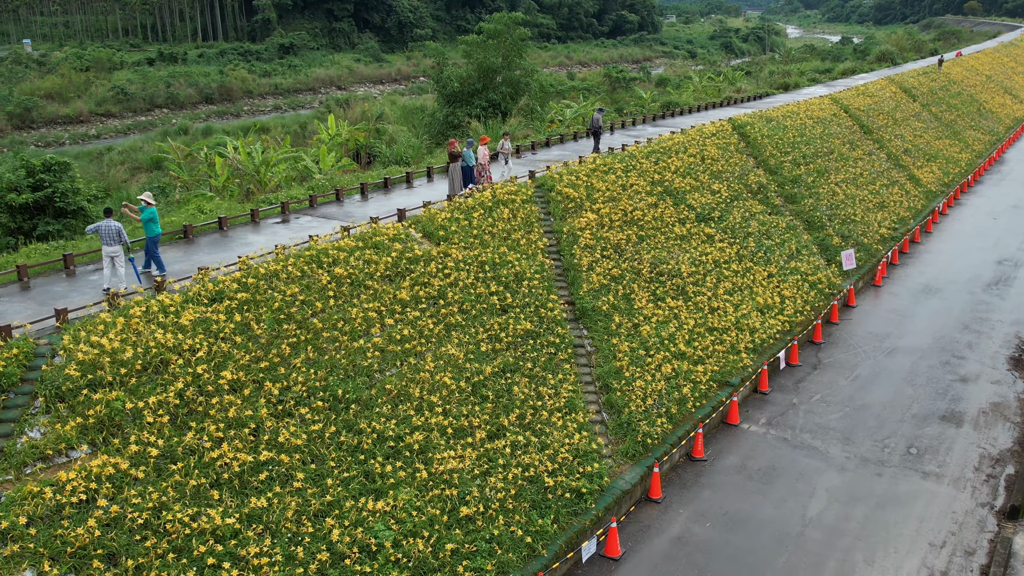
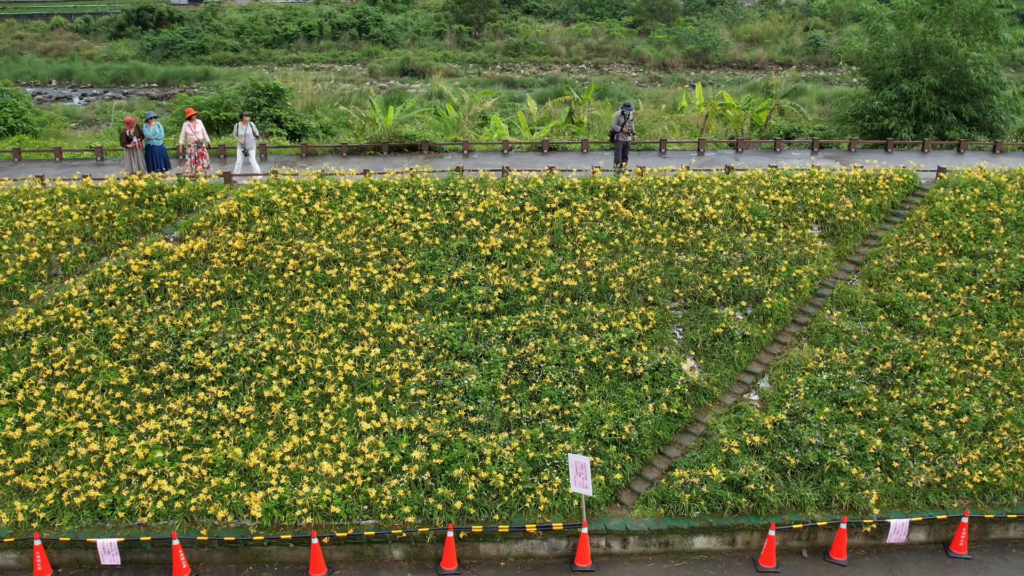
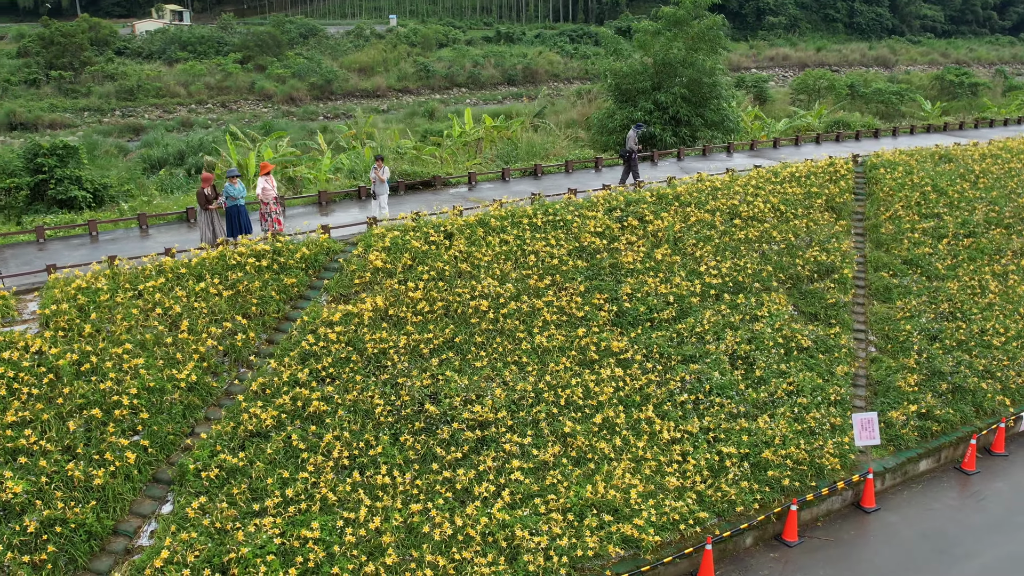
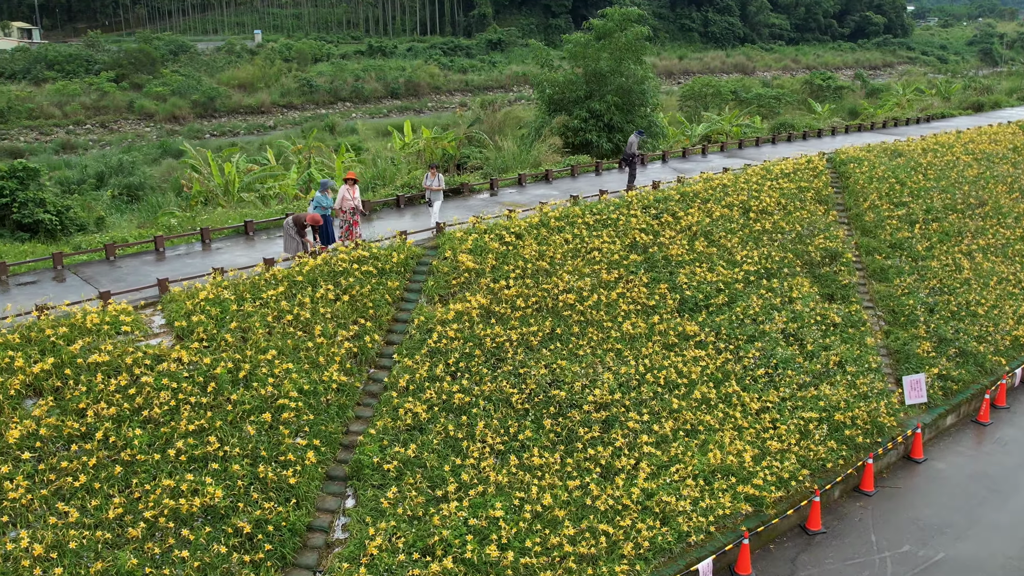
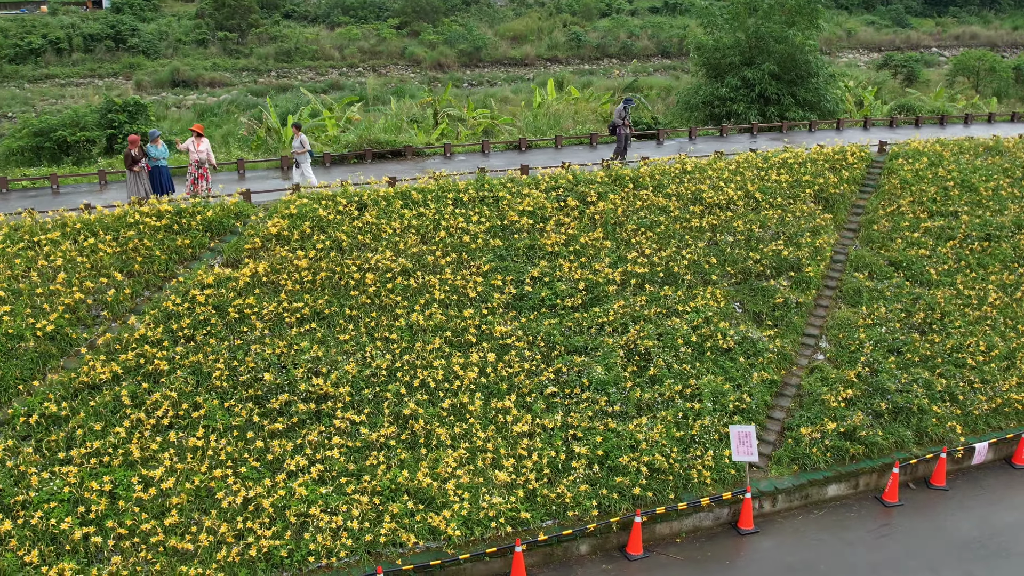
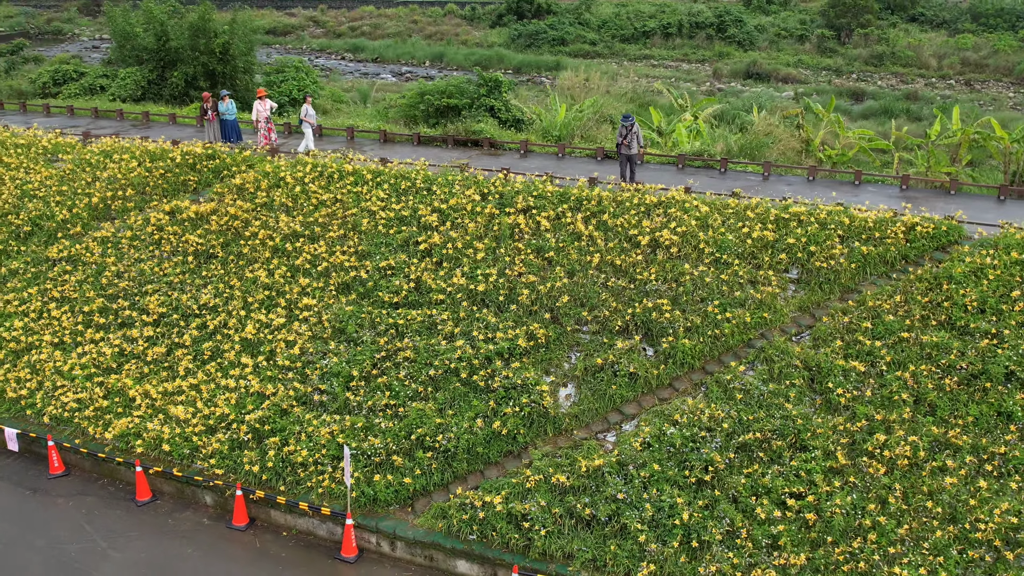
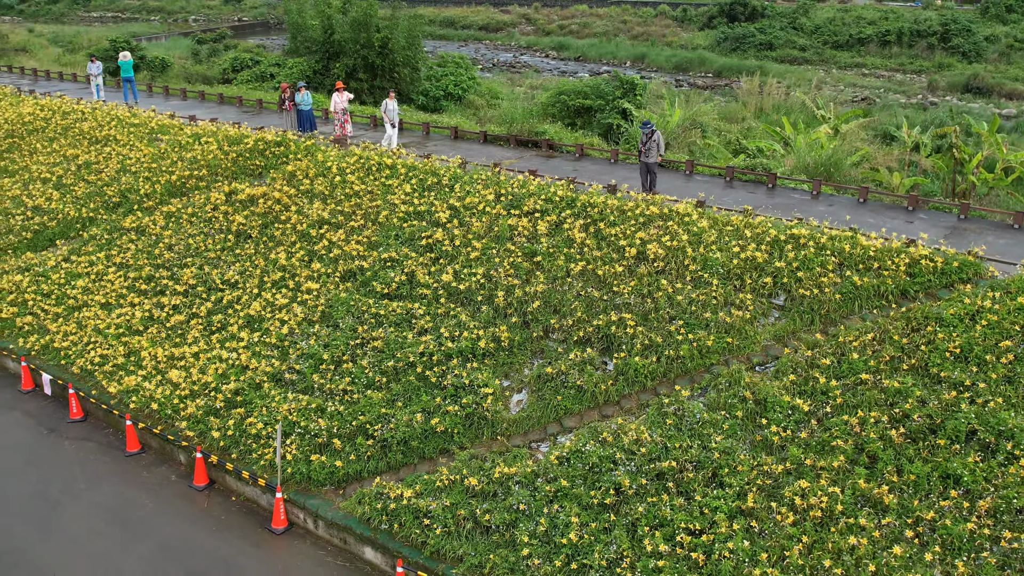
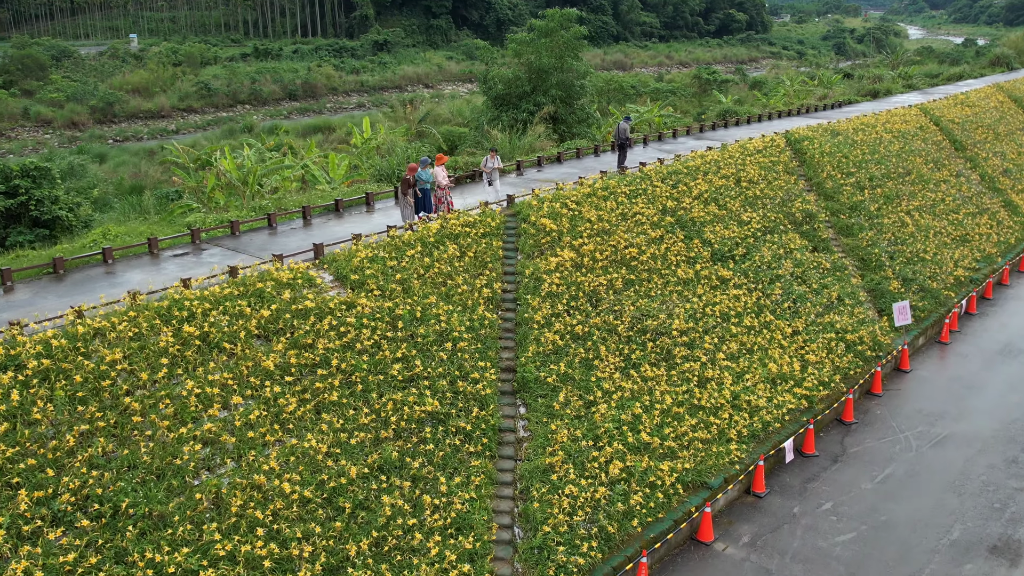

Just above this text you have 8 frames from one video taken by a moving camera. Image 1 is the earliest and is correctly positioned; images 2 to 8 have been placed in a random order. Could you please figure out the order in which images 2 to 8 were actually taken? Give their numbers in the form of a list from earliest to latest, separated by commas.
8, 4, 3, 5, 2, 6, 7
